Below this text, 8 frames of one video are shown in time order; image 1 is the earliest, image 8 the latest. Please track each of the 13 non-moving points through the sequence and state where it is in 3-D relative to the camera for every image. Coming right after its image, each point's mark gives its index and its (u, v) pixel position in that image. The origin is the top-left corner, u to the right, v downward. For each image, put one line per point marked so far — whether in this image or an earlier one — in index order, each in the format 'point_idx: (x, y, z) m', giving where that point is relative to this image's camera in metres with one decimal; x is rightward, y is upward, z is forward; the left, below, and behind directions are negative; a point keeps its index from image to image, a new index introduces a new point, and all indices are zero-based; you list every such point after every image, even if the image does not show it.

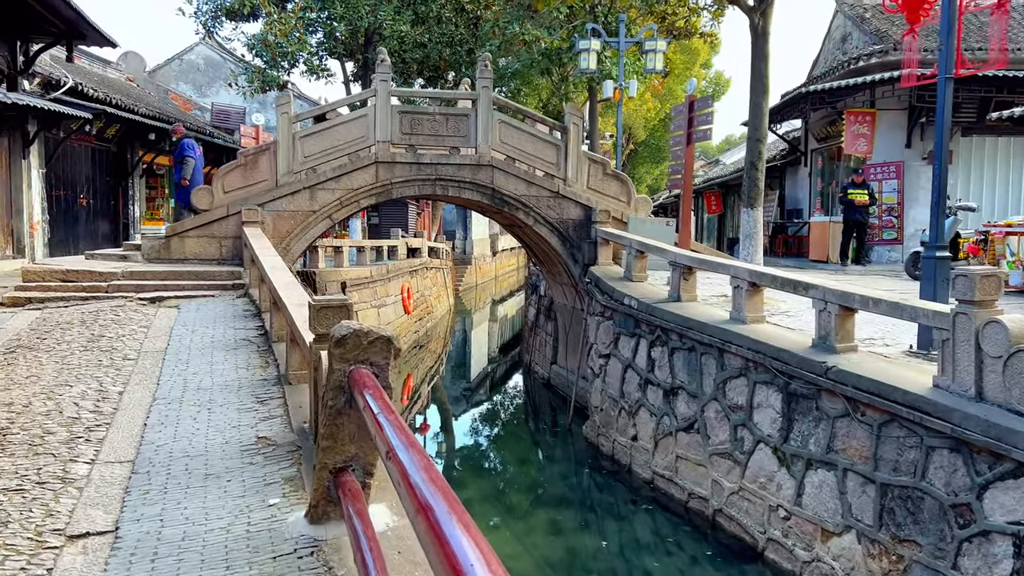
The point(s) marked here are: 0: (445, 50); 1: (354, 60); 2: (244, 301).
0: (-1.3, +4.6, +15.7) m
1: (-3.2, +4.6, +16.5) m
2: (-2.5, -0.1, +7.8) m
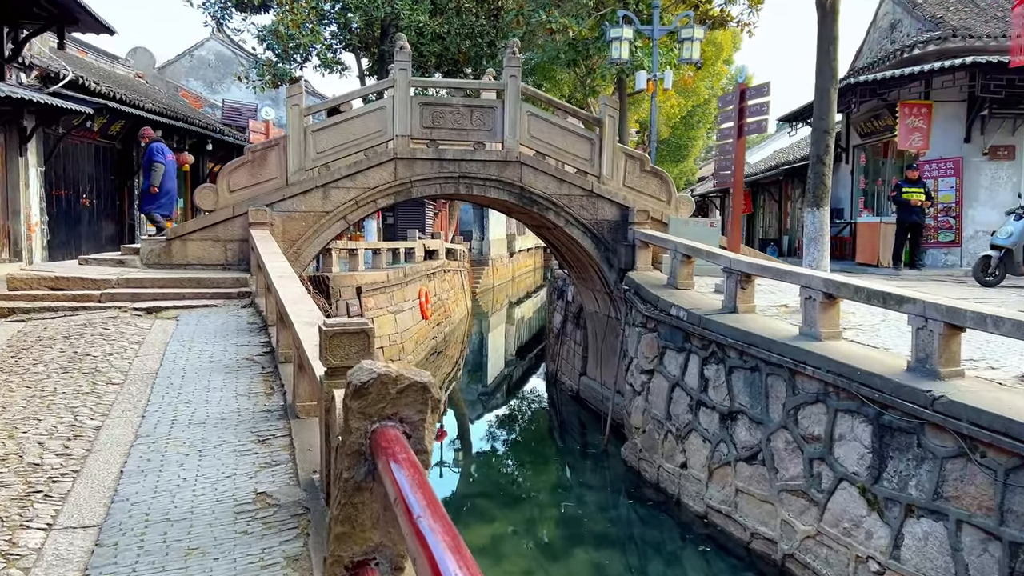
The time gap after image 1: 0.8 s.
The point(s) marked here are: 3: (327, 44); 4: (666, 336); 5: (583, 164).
0: (-0.9, +4.5, +14.9) m
1: (-2.7, +4.5, +15.8) m
2: (-2.2, -0.2, +7.0) m
3: (-3.4, +4.5, +14.9) m
4: (+1.4, -0.4, +7.4) m
5: (+0.8, +1.4, +9.2) m
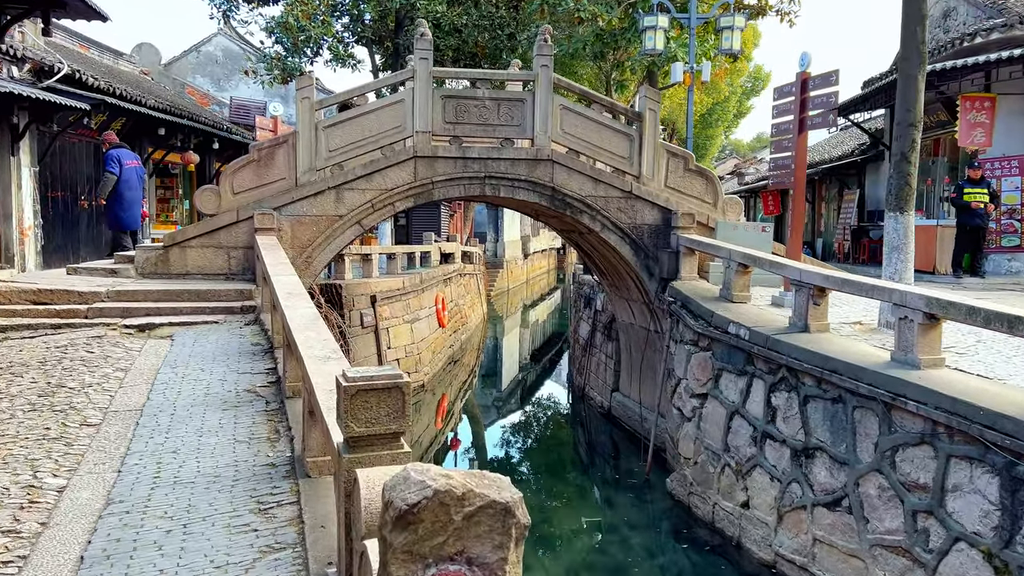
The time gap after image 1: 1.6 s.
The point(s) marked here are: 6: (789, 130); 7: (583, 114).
0: (-0.5, +4.4, +14.1) m
1: (-2.3, +4.4, +15.0) m
2: (-2.0, -0.3, +6.2) m
3: (-3.0, +4.3, +14.1) m
4: (+1.7, -0.6, +6.6) m
5: (+1.1, +1.3, +8.4) m
6: (+2.5, +1.4, +7.4) m
7: (+0.7, +1.8, +8.3) m
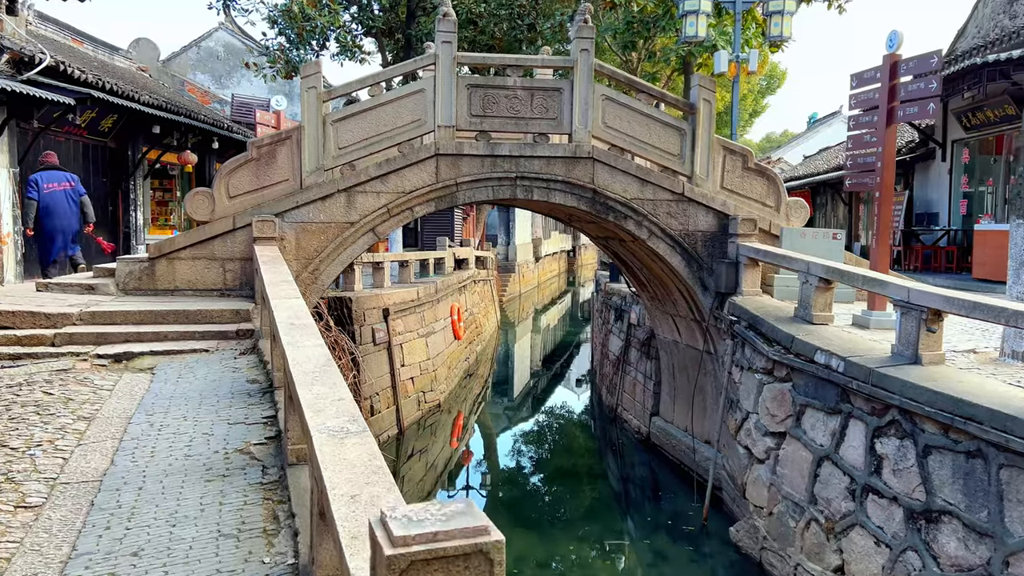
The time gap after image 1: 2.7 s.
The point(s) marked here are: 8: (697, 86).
0: (-0.2, +4.2, +13.1) m
1: (-2.0, +4.3, +14.0) m
2: (-1.7, -0.5, +5.2) m
3: (-2.6, +4.2, +13.1) m
4: (+2.0, -0.7, +5.5) m
5: (+1.4, +1.1, +7.3) m
6: (+2.8, +1.3, +6.4) m
7: (+1.0, +1.6, +7.2) m
8: (+1.6, +1.8, +7.2) m
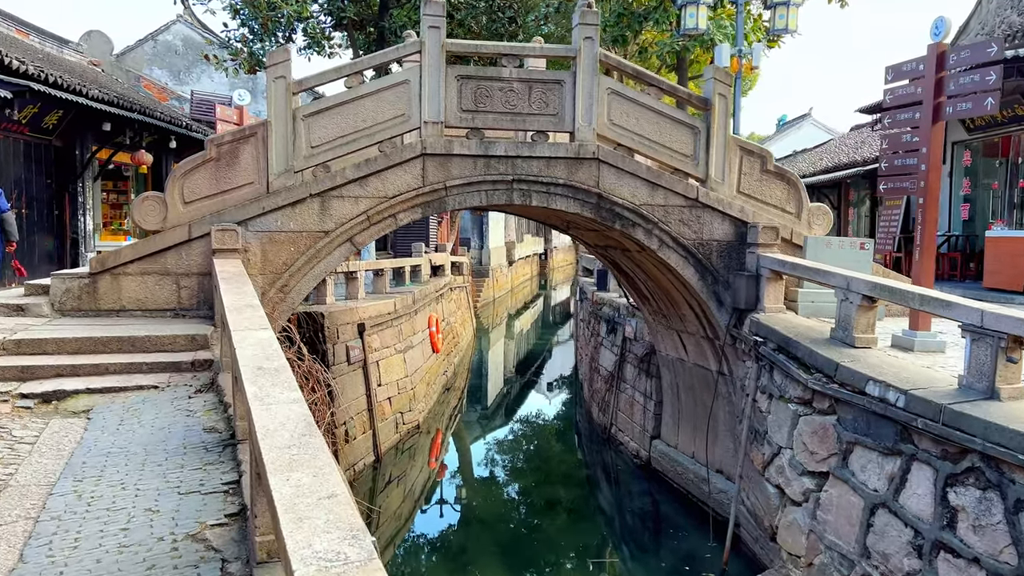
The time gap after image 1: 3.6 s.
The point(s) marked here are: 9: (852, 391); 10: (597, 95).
0: (-0.5, +4.1, +12.3) m
1: (-2.3, +4.1, +13.1) m
2: (-1.6, -0.6, +4.3) m
3: (-2.9, +4.0, +12.2) m
4: (+2.0, -0.8, +4.8) m
5: (+1.4, +1.0, +6.6) m
6: (+2.8, +1.2, +5.7) m
7: (+1.0, +1.5, +6.5) m
8: (+1.6, +1.7, +6.5) m
9: (+2.0, -0.6, +4.8) m
10: (+0.7, +1.5, +6.4) m
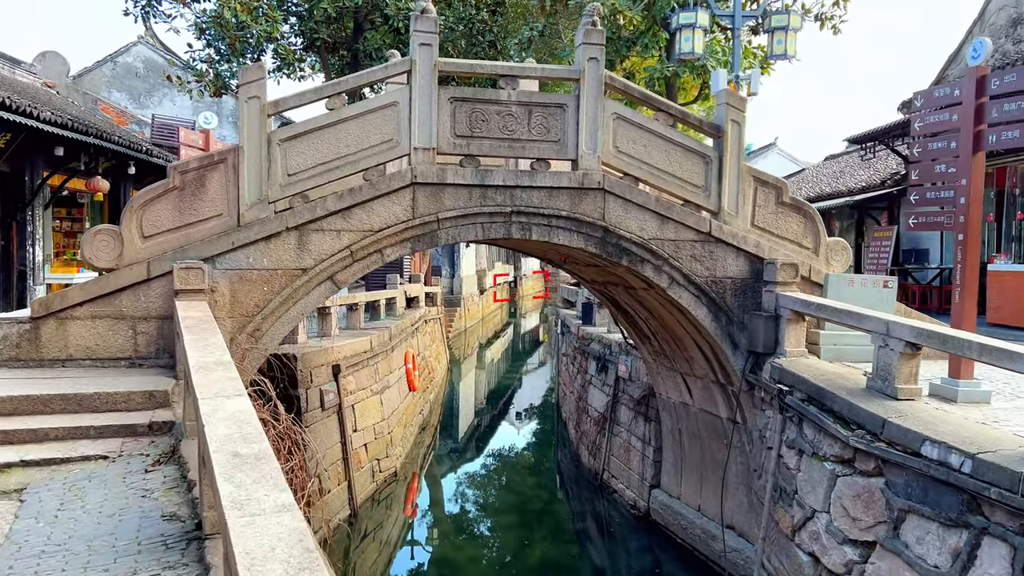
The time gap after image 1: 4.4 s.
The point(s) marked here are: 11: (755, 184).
0: (-0.7, +3.6, +11.8) m
1: (-2.6, +3.6, +12.5) m
2: (-1.5, -0.8, +3.6) m
3: (-3.2, +3.5, +11.6) m
4: (+2.1, -1.1, +4.3) m
5: (+1.4, +0.7, +6.1) m
6: (+2.8, +0.9, +5.3) m
7: (+1.0, +1.2, +6.0) m
8: (+1.6, +1.4, +6.0) m
9: (+2.1, -0.9, +4.3) m
10: (+0.6, +1.2, +5.9) m
11: (+1.8, +0.8, +6.2) m
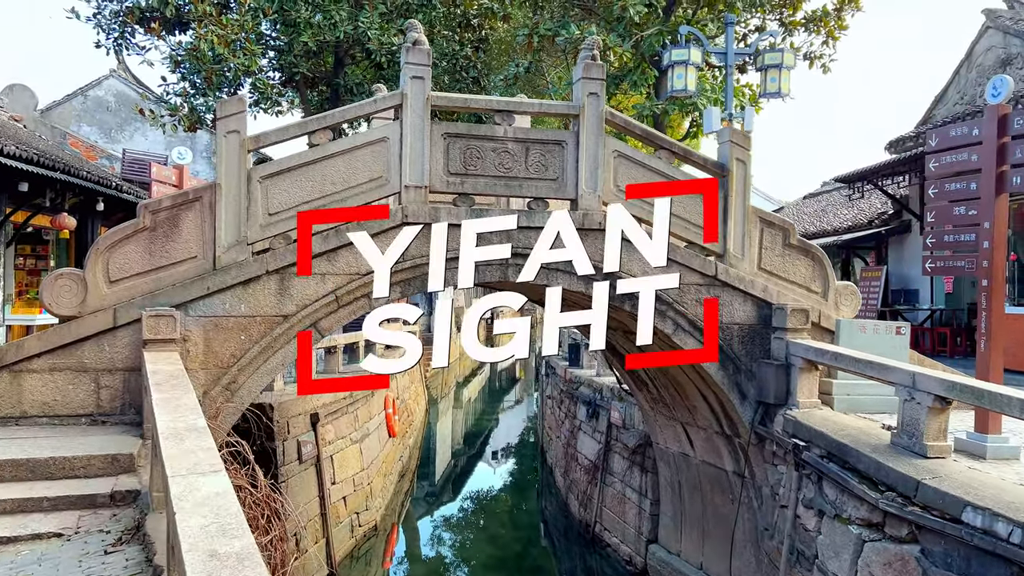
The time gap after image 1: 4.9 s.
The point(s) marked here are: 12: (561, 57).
0: (-0.9, +3.0, +11.5) m
1: (-2.9, +3.0, +12.2) m
2: (-1.5, -1.1, +3.2) m
3: (-3.4, +3.0, +11.3) m
4: (+2.1, -1.3, +3.9) m
5: (+1.3, +0.4, +5.8) m
6: (+2.8, +0.6, +5.0) m
7: (+0.9, +0.9, +5.7) m
8: (+1.5, +1.0, +5.8) m
9: (+2.1, -1.1, +4.0) m
10: (+0.6, +0.9, +5.6) m
11: (+1.8, +0.5, +5.9) m
12: (+0.7, +3.3, +11.6) m
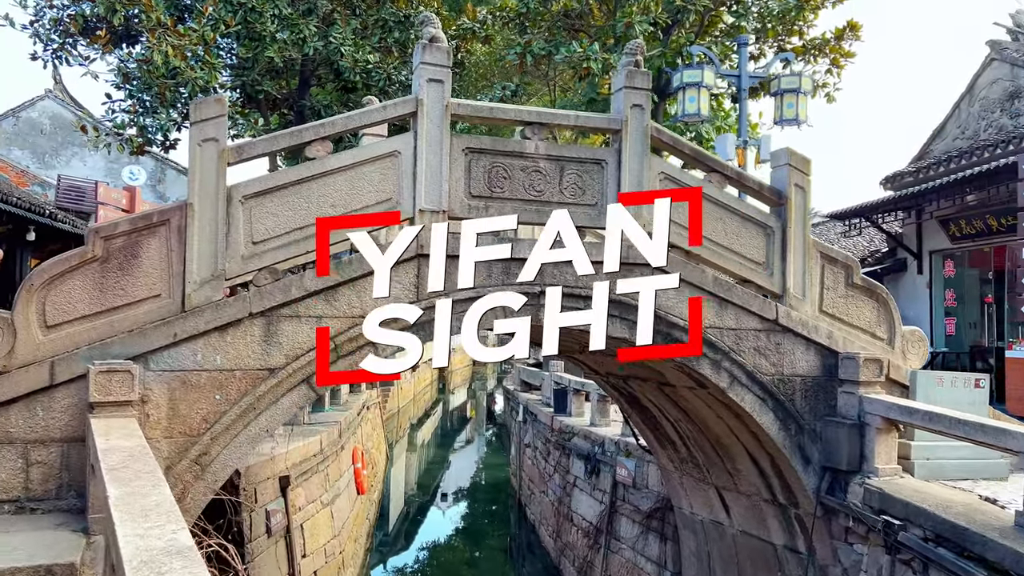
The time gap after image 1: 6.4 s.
0: (-1.2, +2.5, +10.7) m
1: (-3.1, +2.4, +11.2) m
2: (-1.1, -1.2, +2.1) m
3: (-3.6, +2.5, +10.2) m
4: (+2.4, -1.5, +3.1) m
5: (+1.5, +0.1, +5.0) m
6: (+3.0, +0.3, +4.4) m
7: (+1.1, +0.6, +4.9) m
8: (+1.7, +0.8, +5.0) m
9: (+2.4, -1.3, +3.2) m
10: (+0.8, +0.6, +4.7) m
11: (+2.0, +0.2, +5.2) m
12: (+0.5, +2.8, +10.9) m
